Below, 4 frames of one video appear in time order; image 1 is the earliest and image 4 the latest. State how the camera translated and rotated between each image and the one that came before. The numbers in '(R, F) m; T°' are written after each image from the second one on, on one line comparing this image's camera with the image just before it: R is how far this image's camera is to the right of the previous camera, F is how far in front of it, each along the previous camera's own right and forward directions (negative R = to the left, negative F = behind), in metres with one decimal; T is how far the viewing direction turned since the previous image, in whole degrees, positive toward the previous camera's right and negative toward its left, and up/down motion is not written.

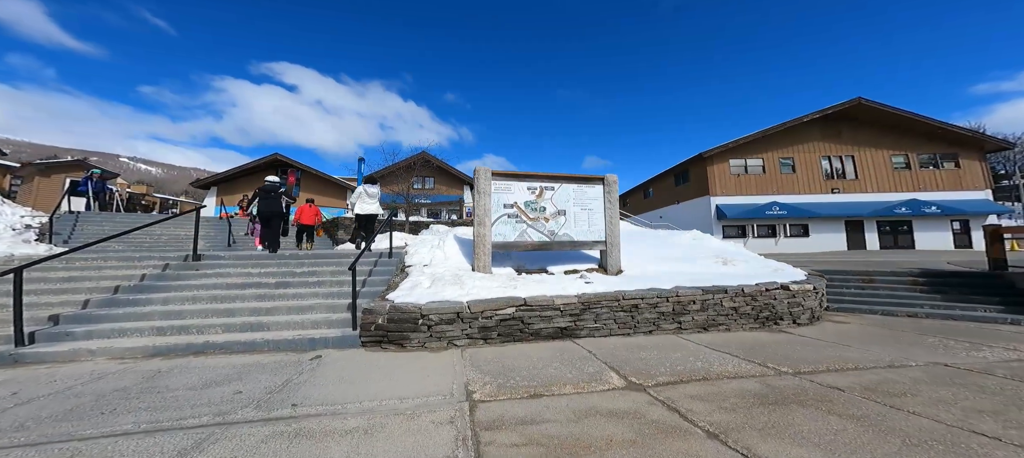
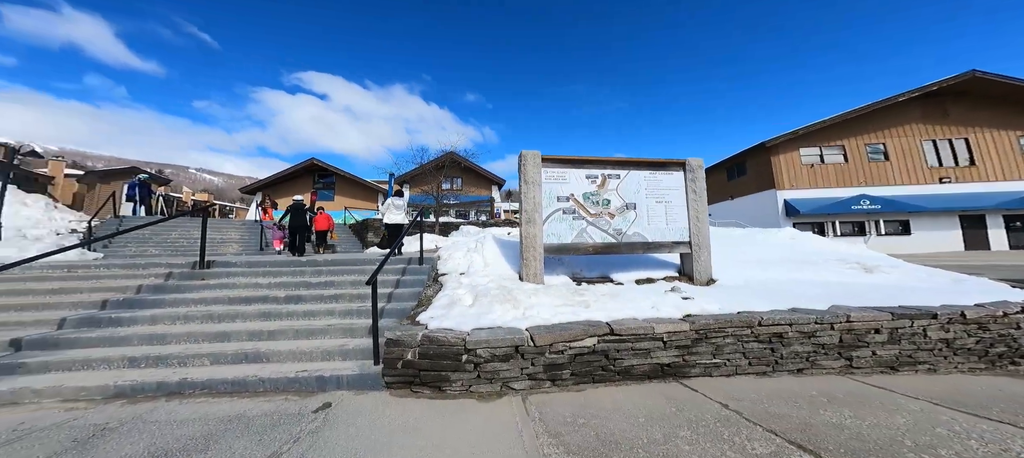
(-0.5, +1.3) m; -6°
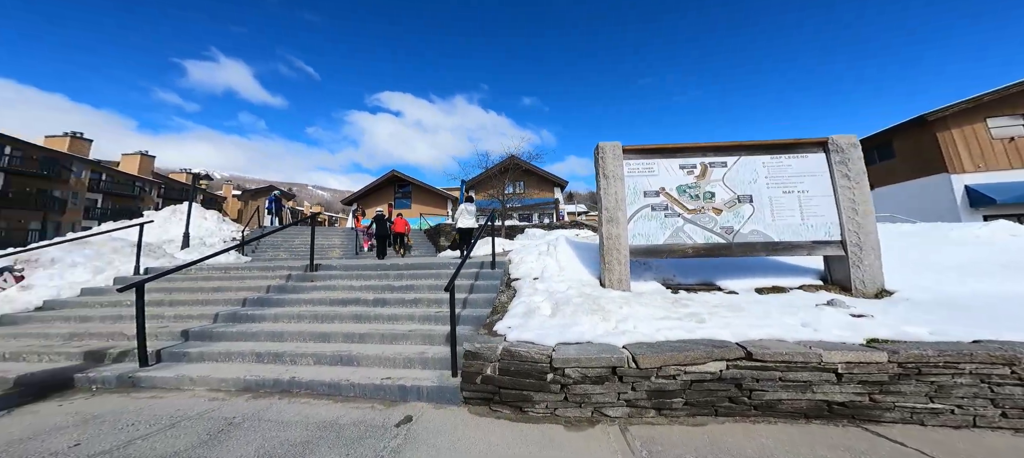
(-0.1, +0.3) m; -14°
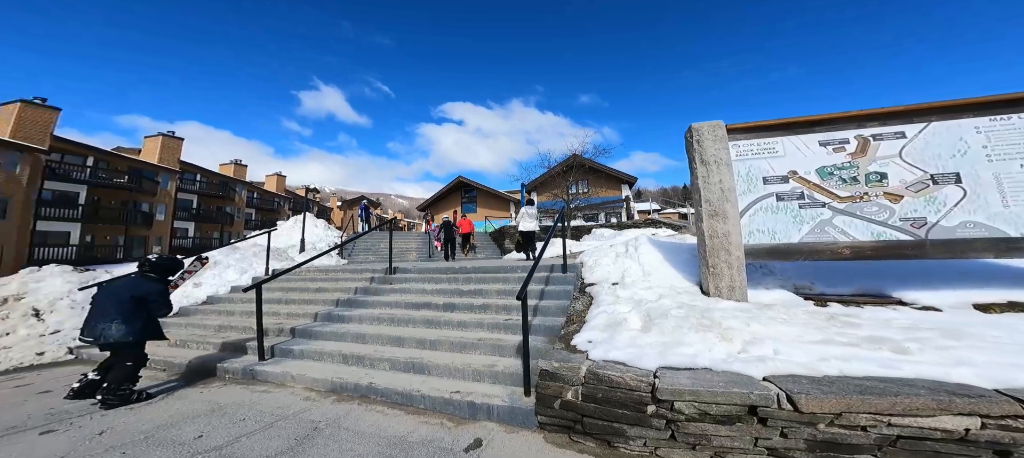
(0.0, +0.4) m; -13°
